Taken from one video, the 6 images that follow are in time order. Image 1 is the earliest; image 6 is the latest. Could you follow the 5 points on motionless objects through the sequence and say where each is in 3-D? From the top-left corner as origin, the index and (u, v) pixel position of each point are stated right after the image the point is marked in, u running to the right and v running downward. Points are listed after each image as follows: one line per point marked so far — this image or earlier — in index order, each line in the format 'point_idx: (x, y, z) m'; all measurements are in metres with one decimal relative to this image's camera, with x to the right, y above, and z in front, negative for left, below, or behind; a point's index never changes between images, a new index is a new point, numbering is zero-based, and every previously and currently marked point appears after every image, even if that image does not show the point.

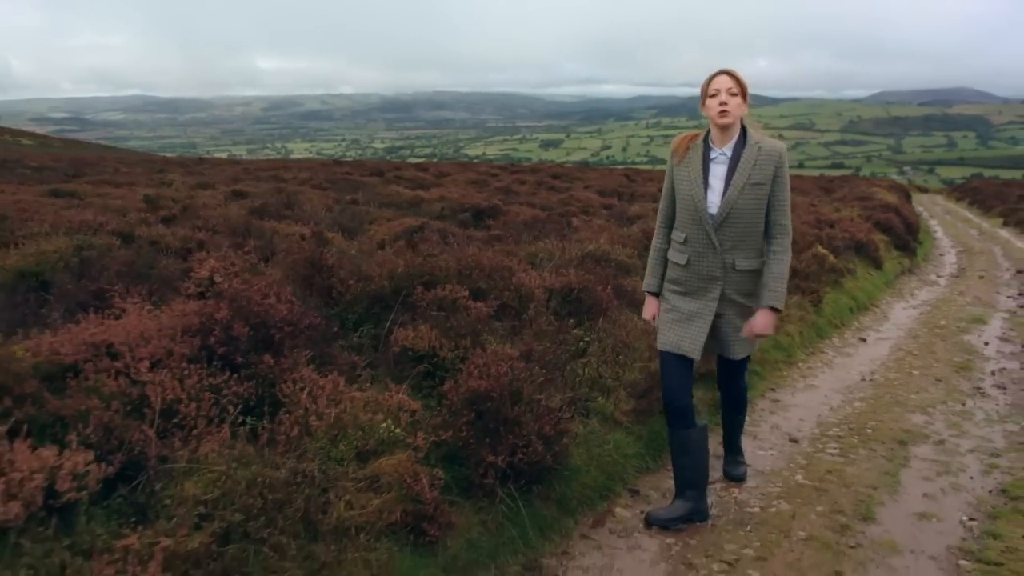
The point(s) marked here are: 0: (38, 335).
0: (-2.6, -0.2, +4.4) m
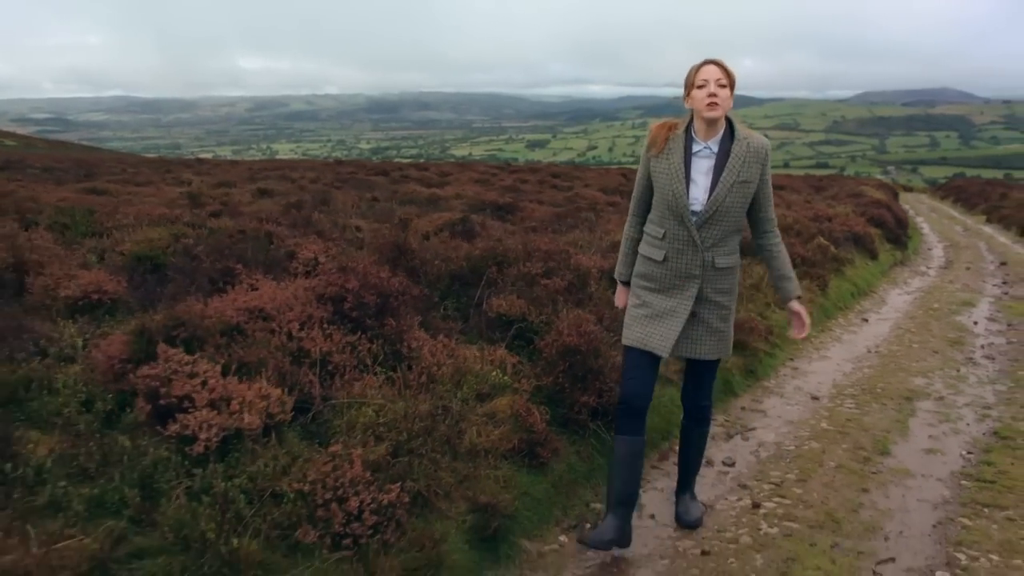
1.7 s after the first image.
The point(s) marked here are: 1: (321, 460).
0: (-2.0, -0.1, +5.3) m
1: (-0.9, -0.8, +3.9) m
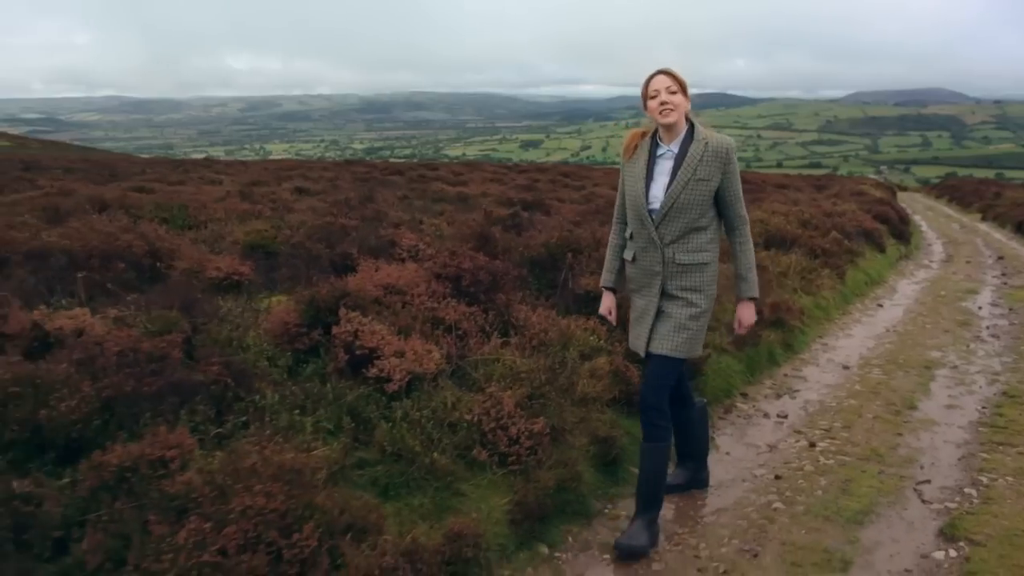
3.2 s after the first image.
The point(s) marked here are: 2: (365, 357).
0: (-1.3, +0.1, +6.3) m
1: (-0.2, -0.7, +4.9) m
2: (-0.9, -0.4, +4.9) m
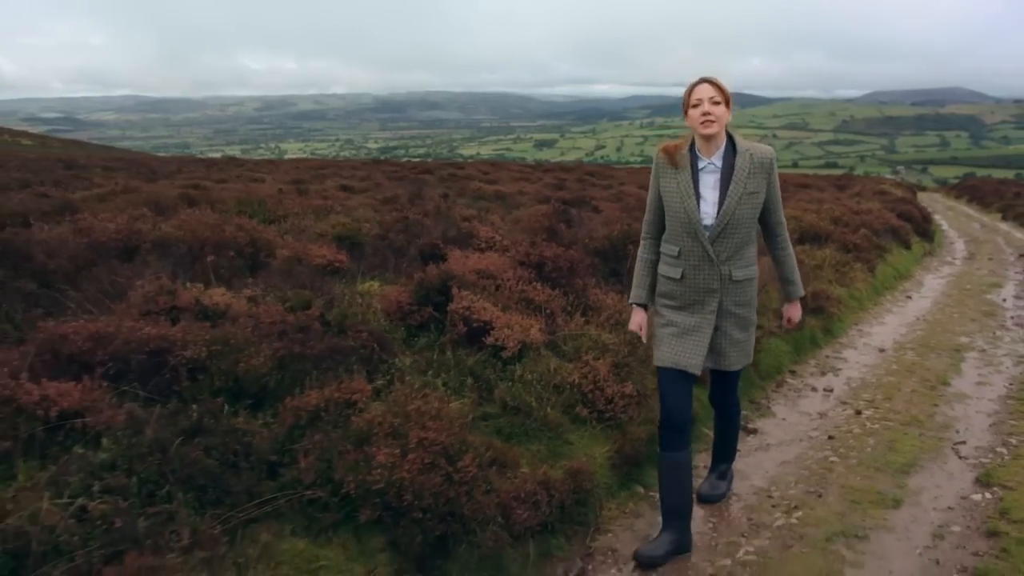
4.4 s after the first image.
0: (-0.6, +0.2, +7.1) m
1: (+0.4, -0.6, +5.7) m
2: (-0.2, -0.3, +5.7) m
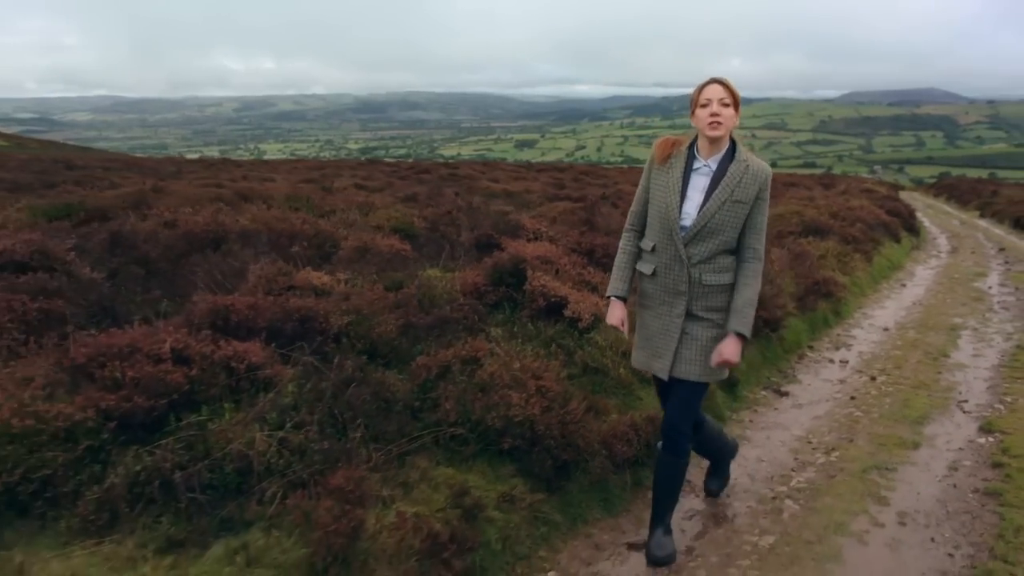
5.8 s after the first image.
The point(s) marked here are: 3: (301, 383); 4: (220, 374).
0: (-0.1, +0.3, +8.0) m
1: (+1.0, -0.4, +6.6) m
2: (+0.3, -0.1, +6.6) m
3: (-1.3, -0.6, +4.8) m
4: (-1.7, -0.5, +4.7) m
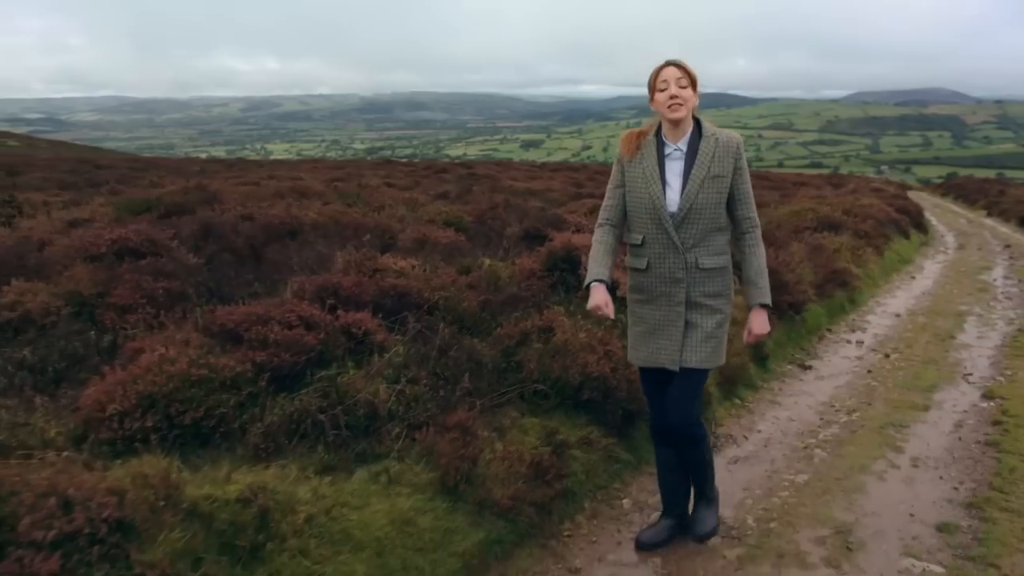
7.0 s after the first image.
0: (+0.4, +0.5, +8.9) m
1: (+1.5, -0.3, +7.5) m
2: (+0.9, 0.0, +7.5) m
3: (-0.7, -0.4, +5.7) m
4: (-1.2, -0.3, +5.6) m
